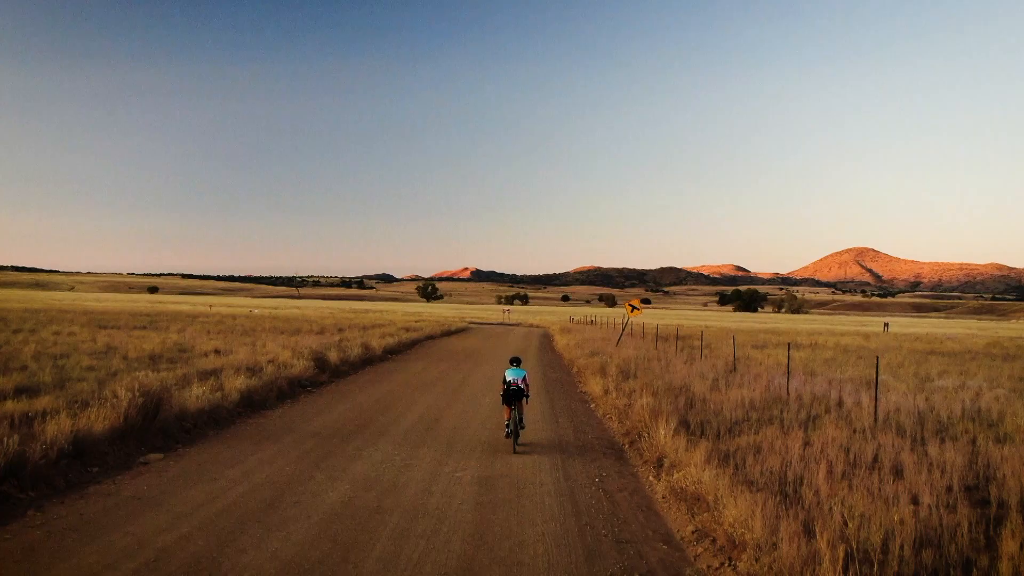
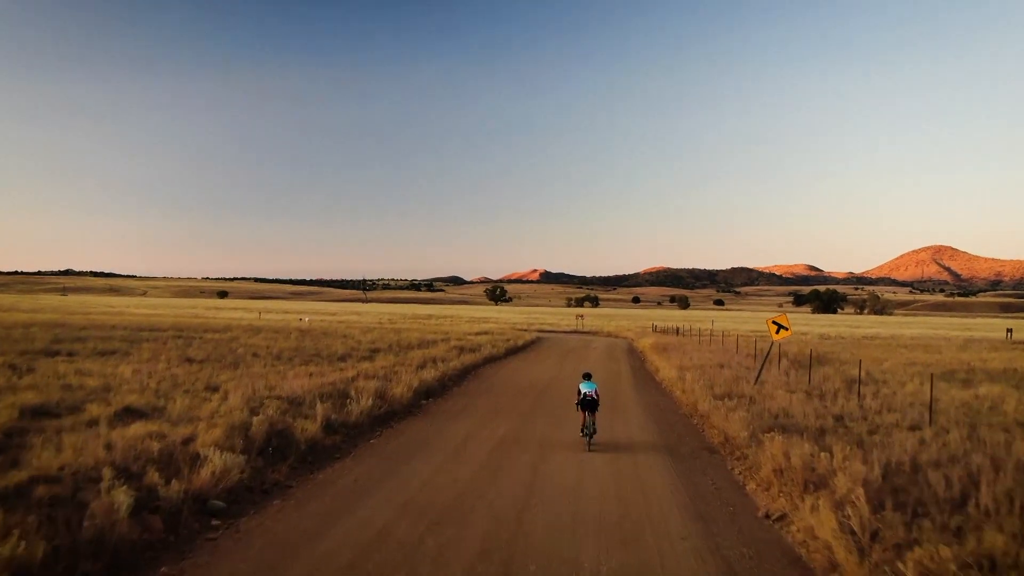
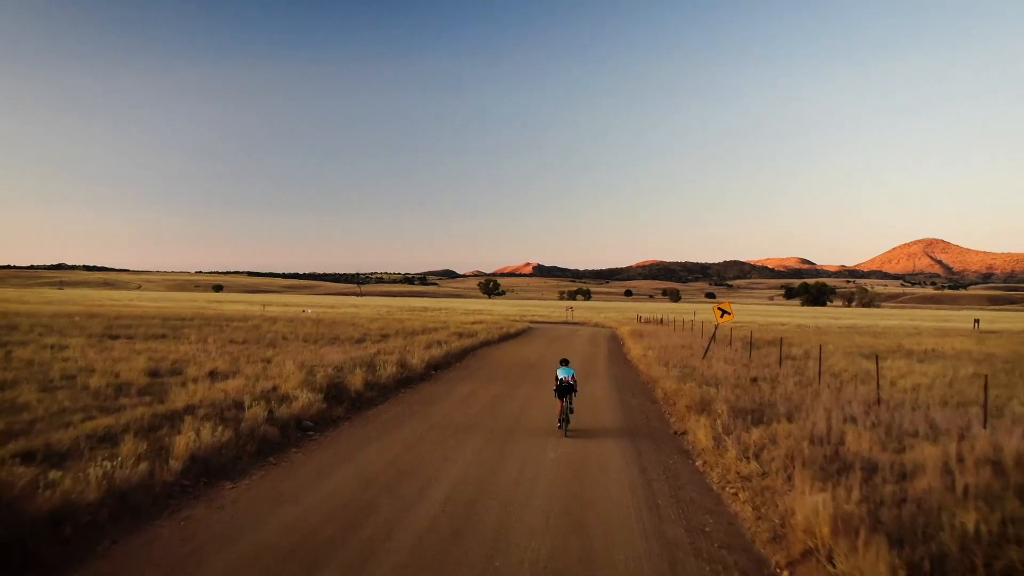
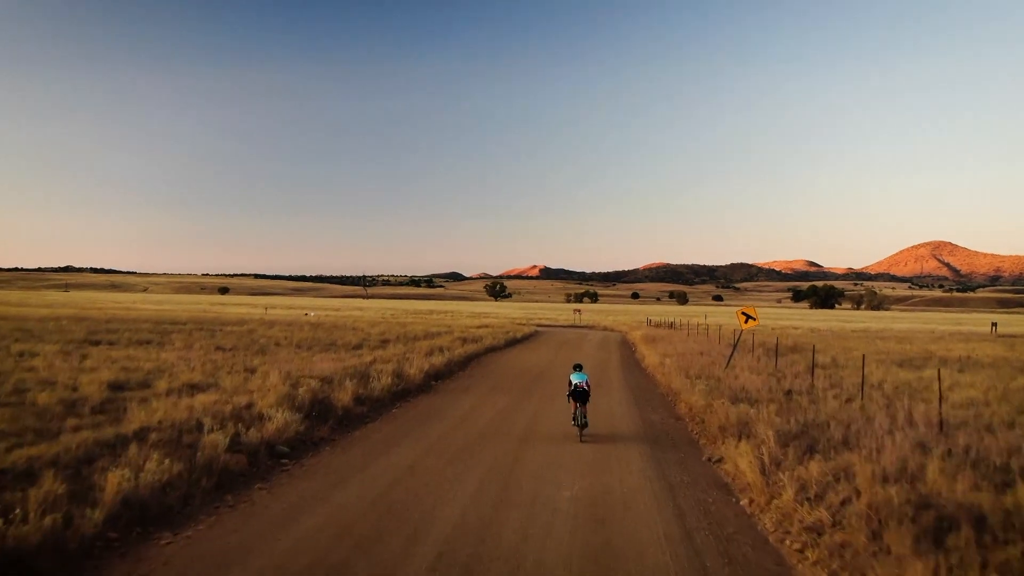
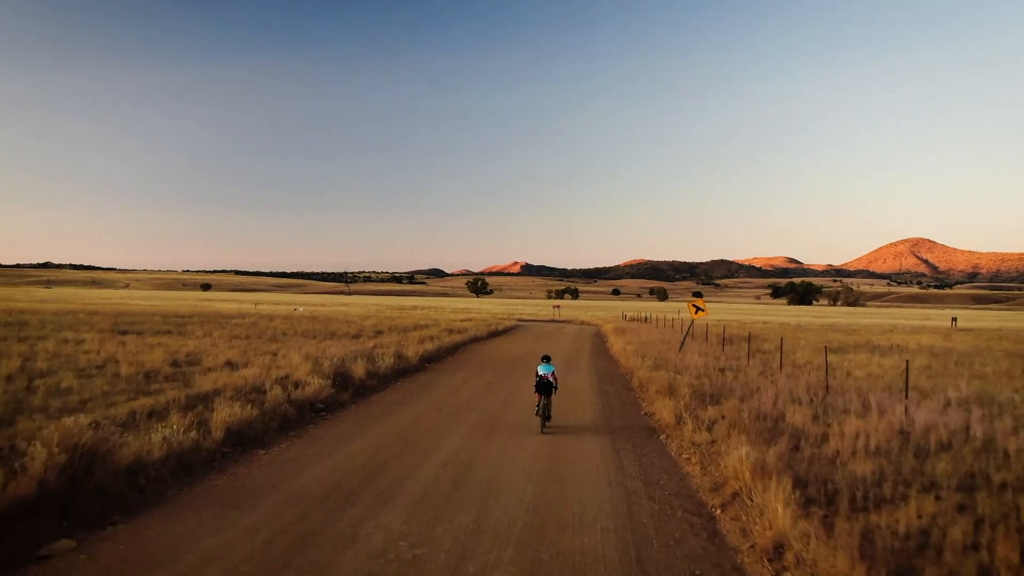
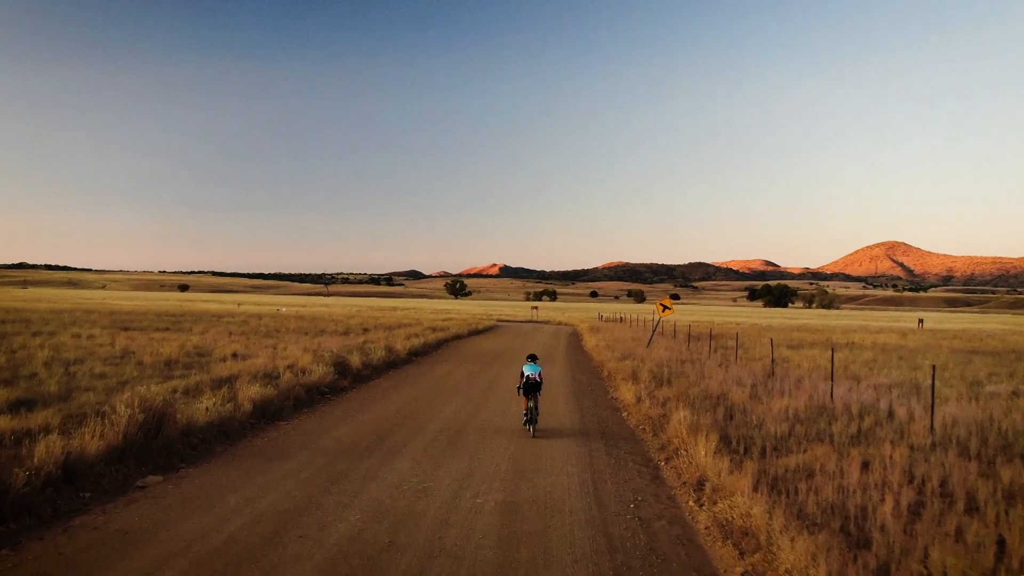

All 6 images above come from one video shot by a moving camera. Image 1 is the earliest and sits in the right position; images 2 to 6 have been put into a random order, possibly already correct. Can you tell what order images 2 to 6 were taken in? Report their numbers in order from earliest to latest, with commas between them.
6, 5, 3, 4, 2
